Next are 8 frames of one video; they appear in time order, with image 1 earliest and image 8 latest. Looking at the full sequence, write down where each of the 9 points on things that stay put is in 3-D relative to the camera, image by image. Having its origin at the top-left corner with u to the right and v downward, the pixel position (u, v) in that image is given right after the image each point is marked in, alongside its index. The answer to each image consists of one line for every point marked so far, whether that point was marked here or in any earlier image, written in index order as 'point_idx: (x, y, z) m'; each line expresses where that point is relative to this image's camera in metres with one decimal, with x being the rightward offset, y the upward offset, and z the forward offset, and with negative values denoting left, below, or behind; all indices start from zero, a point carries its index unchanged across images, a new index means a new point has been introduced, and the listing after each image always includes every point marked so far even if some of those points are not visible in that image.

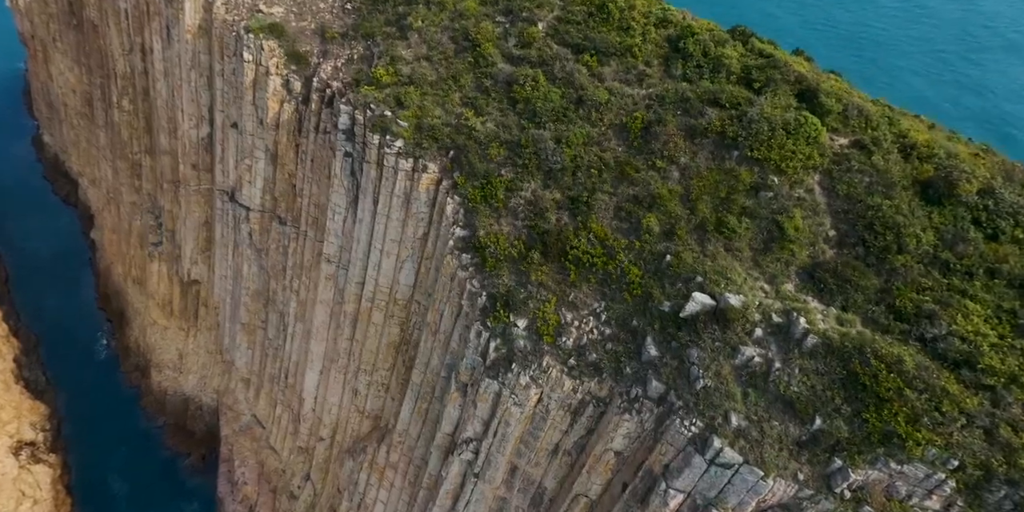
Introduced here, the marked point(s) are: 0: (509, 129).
0: (-0.1, +3.8, +19.3) m
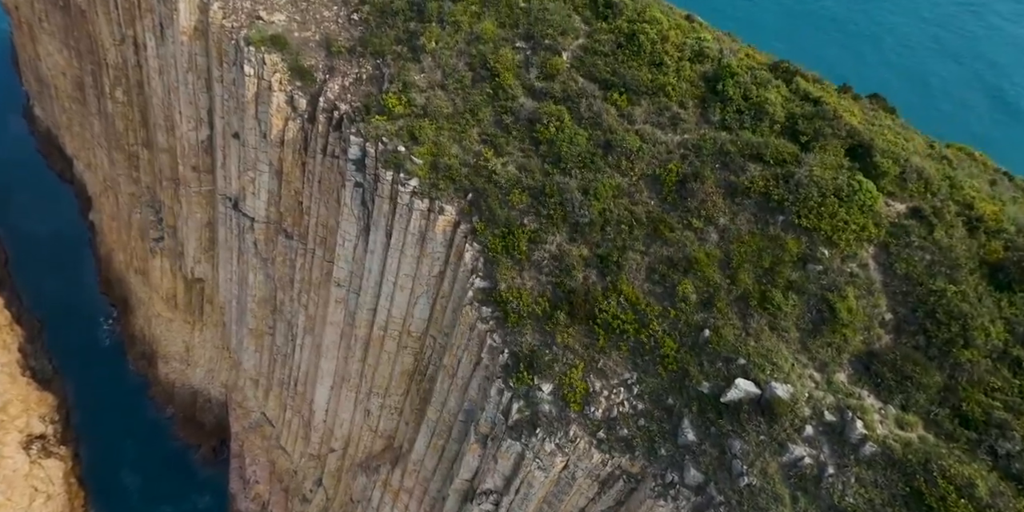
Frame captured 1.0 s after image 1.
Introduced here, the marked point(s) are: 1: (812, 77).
0: (+0.6, +2.3, +18.1) m
1: (+8.3, +4.8, +17.6) m
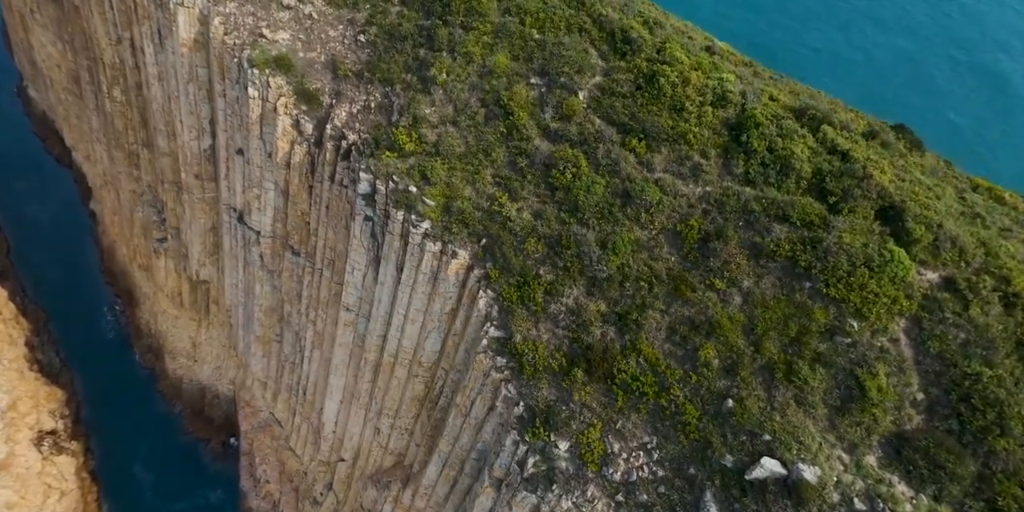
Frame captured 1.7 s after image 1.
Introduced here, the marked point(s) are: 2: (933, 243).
0: (+1.0, +0.9, +17.5) m
1: (+8.7, +3.4, +17.0) m
2: (+9.2, +0.3, +14.1) m
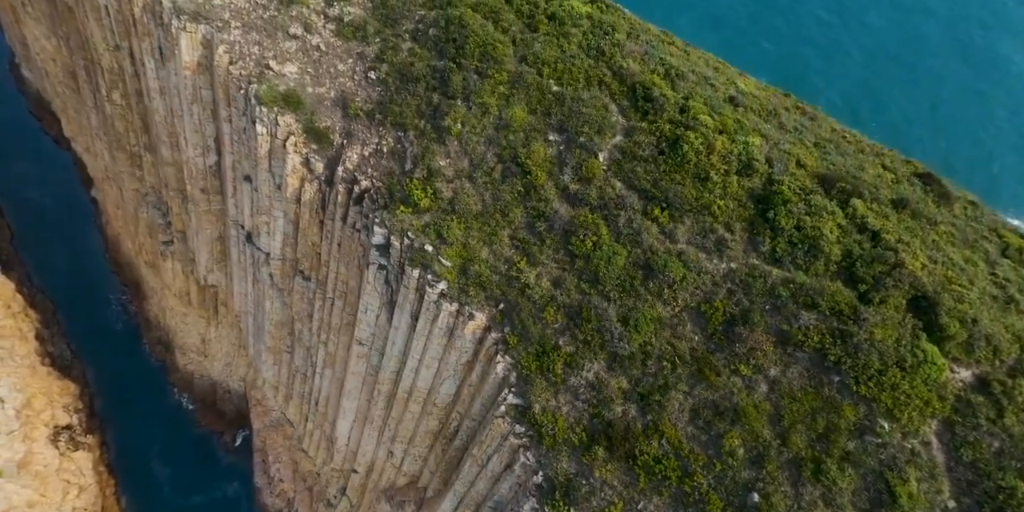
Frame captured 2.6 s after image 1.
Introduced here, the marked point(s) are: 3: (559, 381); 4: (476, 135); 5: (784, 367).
0: (+1.5, -0.9, +17.2) m
1: (+9.2, +1.6, +16.5) m
2: (+9.7, -1.7, +13.8) m
3: (+1.2, -3.3, +16.7) m
4: (-1.1, +3.7, +19.6) m
5: (+6.2, -2.5, +14.6) m
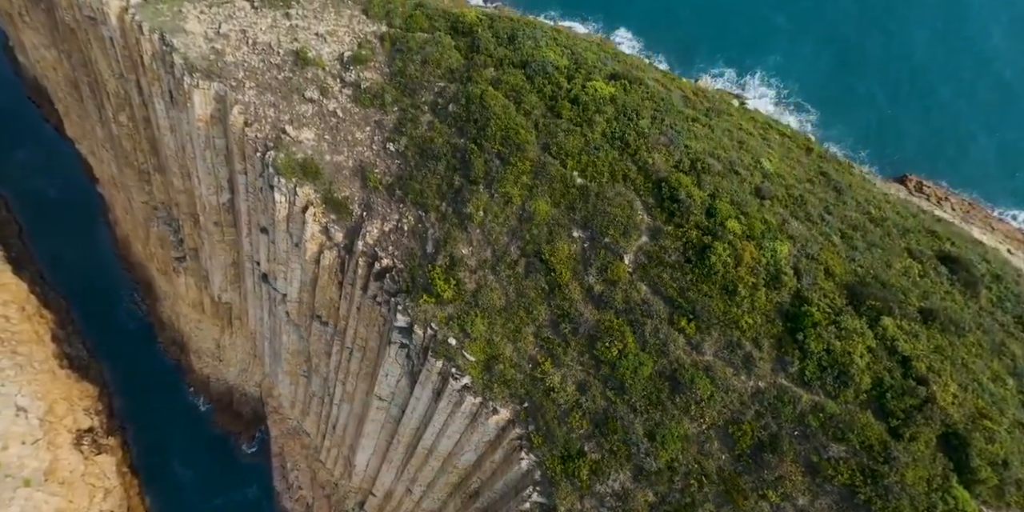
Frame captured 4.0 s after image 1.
0: (+2.2, -3.8, +17.3) m
1: (+9.8, -1.3, +16.3) m
2: (+10.4, -4.8, +13.8) m
3: (+1.9, -6.2, +16.9) m
4: (-0.4, +0.9, +19.4) m
5: (+6.8, -5.5, +14.7) m
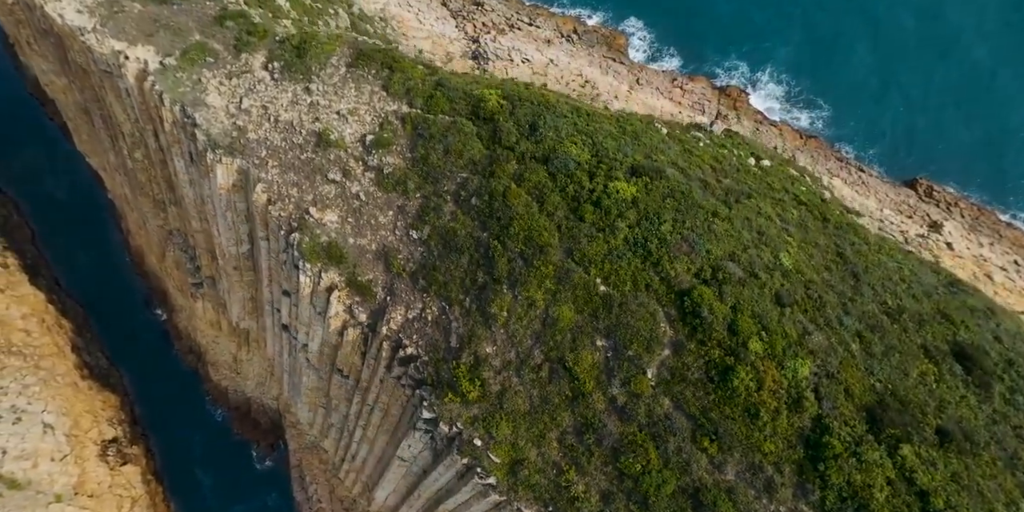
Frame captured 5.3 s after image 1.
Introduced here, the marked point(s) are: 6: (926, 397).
0: (+2.9, -7.0, +17.8) m
1: (+10.6, -4.6, +16.8) m
2: (+11.1, -8.1, +14.4) m
3: (+2.7, -9.4, +17.6) m
4: (+0.3, -2.3, +19.8) m
5: (+7.6, -8.8, +15.3) m
6: (+11.6, -4.0, +18.1) m
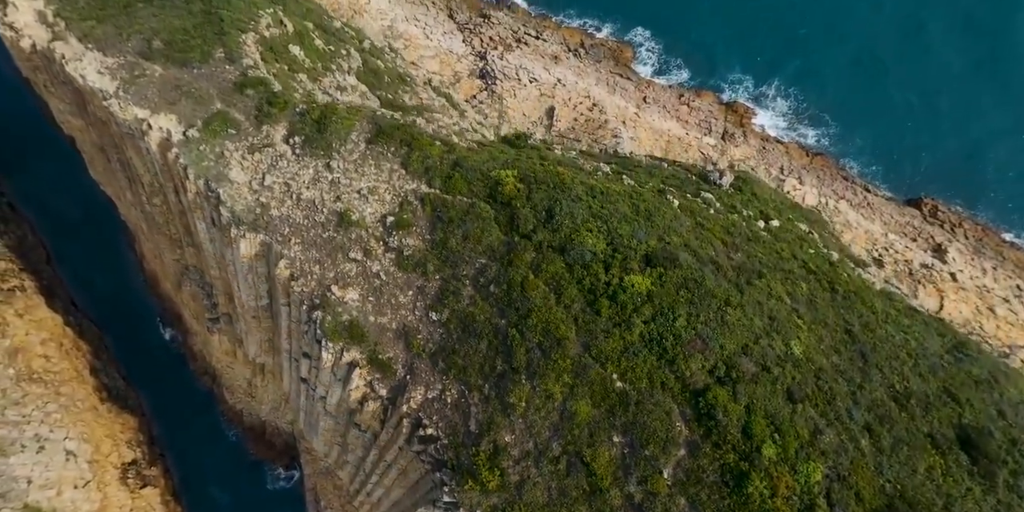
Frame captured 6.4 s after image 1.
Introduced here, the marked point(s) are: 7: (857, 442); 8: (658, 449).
0: (+3.5, -10.0, +18.5) m
1: (+11.1, -7.6, +17.3) m
2: (+11.7, -11.1, +15.0) m
3: (+3.3, -12.4, +18.3) m
4: (+0.9, -5.3, +20.5) m
5: (+8.1, -11.8, +16.0) m
6: (+12.2, -7.0, +18.7) m
7: (+10.4, -5.6, +19.4) m
8: (+4.3, -5.6, +19.0) m
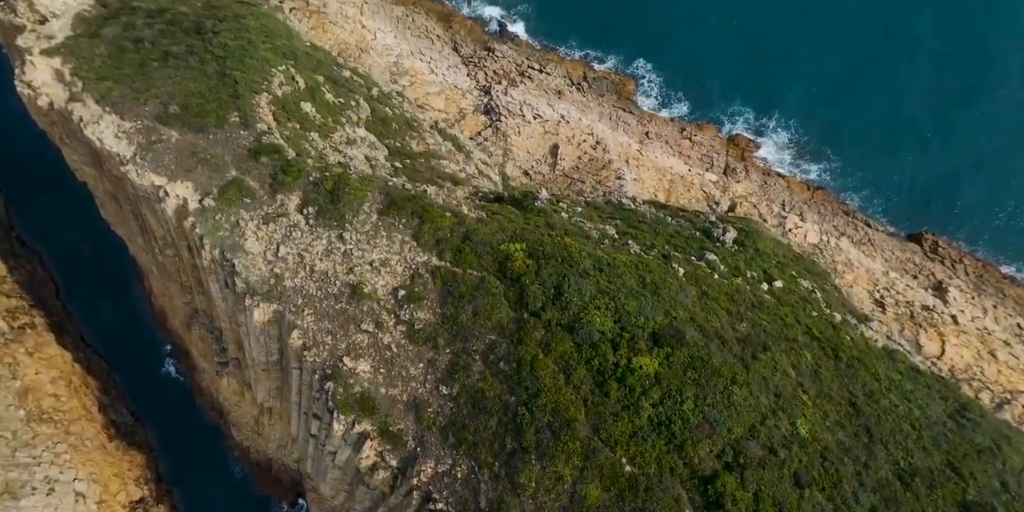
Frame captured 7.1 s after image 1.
0: (+3.9, -12.7, +18.7) m
1: (+11.5, -10.2, +17.6) m
2: (+12.0, -13.6, +15.1) m
3: (+3.6, -15.1, +18.4) m
4: (+1.3, -8.0, +20.8) m
5: (+8.5, -14.4, +16.1) m
6: (+12.5, -9.6, +18.9) m
7: (+10.7, -8.2, +19.7) m
8: (+4.6, -8.3, +19.3) m
